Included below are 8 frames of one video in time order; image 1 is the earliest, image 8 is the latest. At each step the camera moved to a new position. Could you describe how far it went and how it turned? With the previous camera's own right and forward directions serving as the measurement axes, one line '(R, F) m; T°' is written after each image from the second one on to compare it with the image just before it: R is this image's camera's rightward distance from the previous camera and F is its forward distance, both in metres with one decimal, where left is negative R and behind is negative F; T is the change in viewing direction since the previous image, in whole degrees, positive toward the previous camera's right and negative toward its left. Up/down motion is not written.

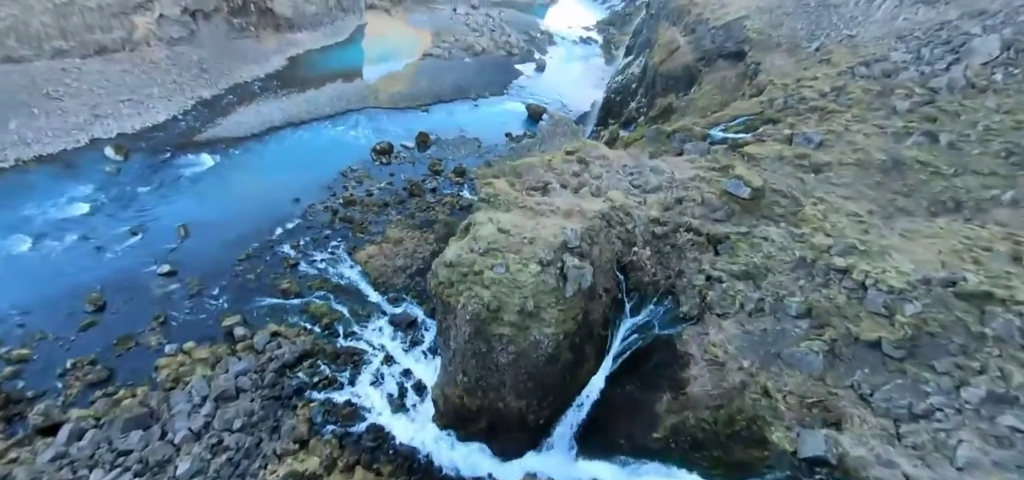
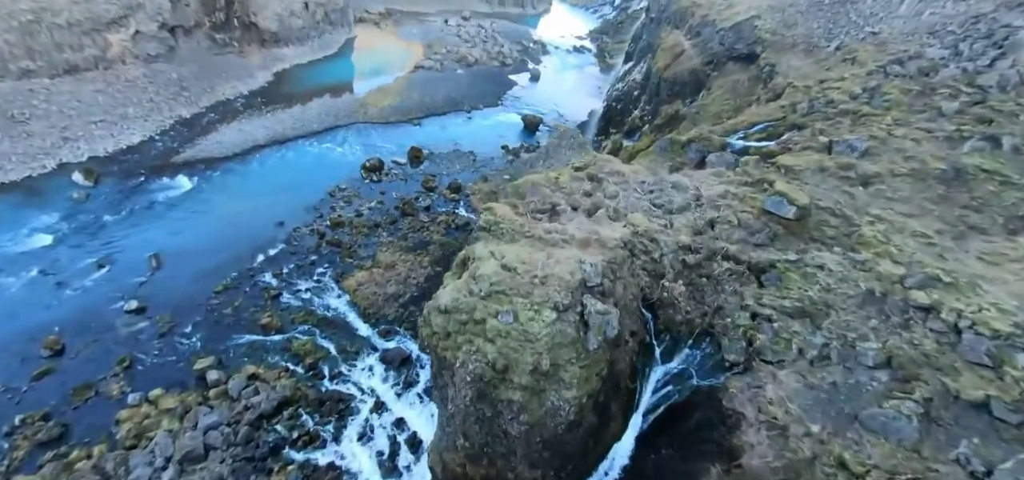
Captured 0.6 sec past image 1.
(-0.1, +1.2) m; 0°
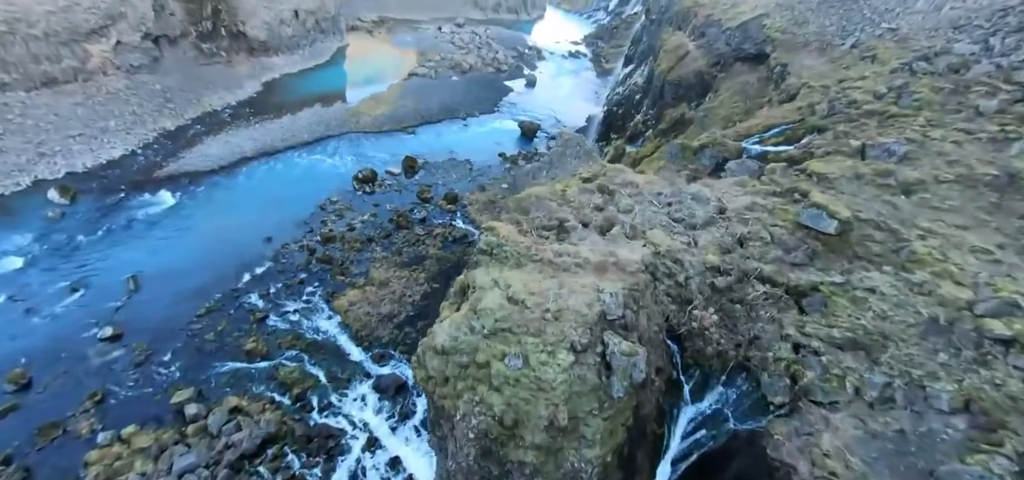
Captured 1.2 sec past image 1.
(-0.1, +0.8) m; 0°
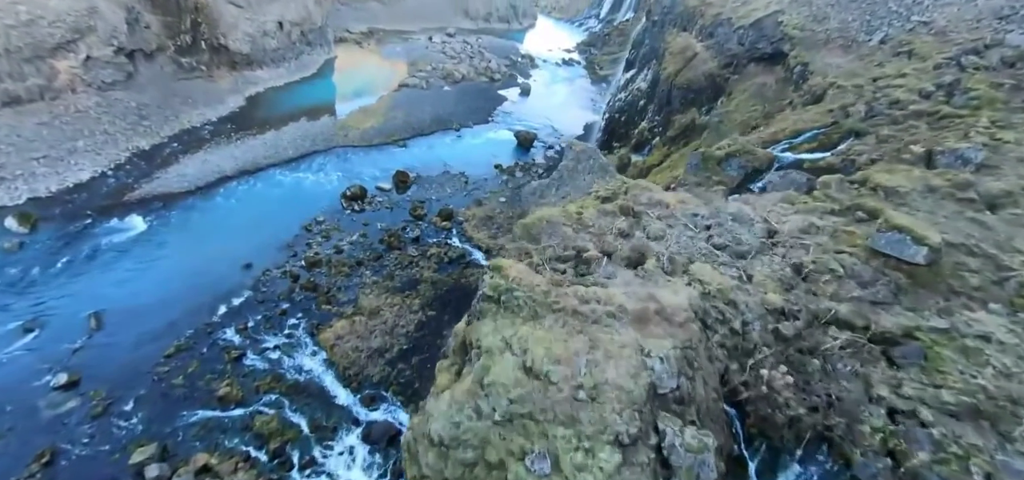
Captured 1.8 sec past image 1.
(-0.2, +1.2) m; +1°
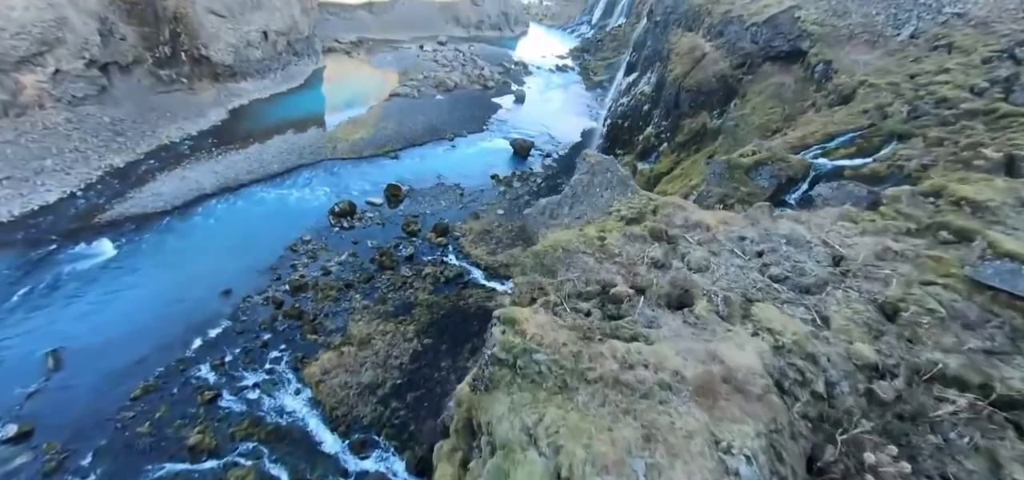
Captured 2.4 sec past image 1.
(-0.2, +1.0) m; +1°
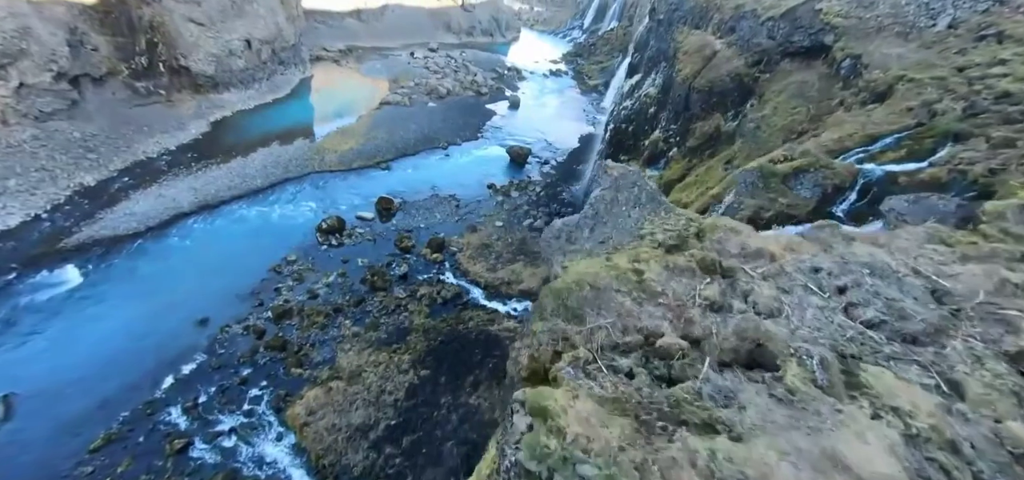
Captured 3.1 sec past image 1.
(-0.2, +1.0) m; +1°
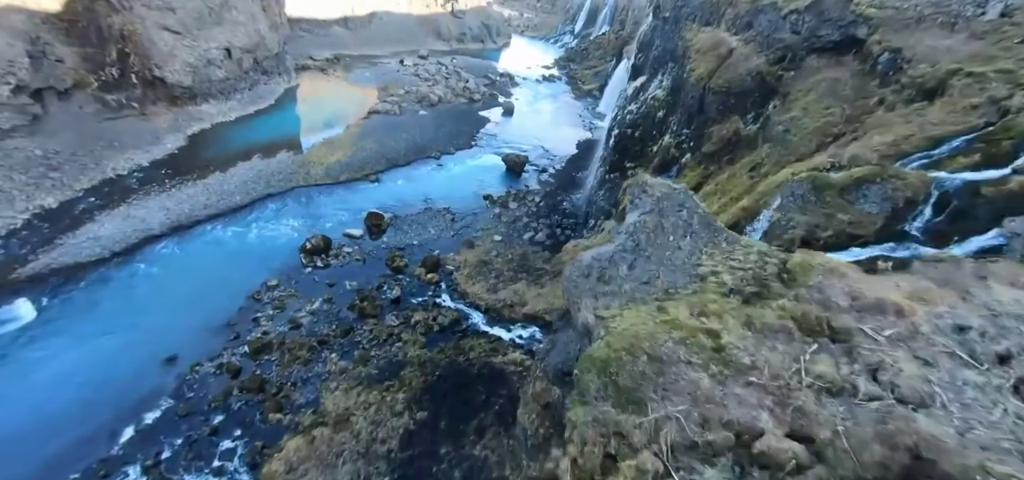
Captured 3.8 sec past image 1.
(-0.2, +1.2) m; +1°
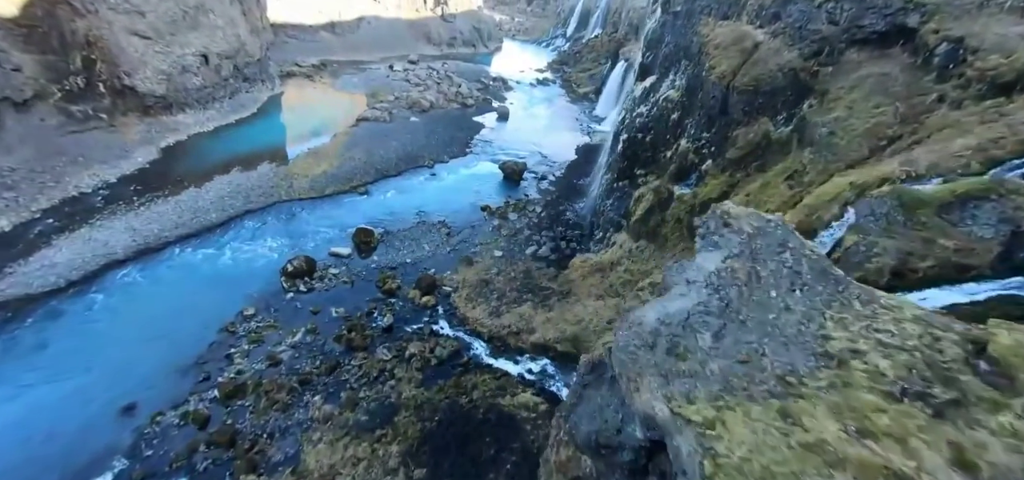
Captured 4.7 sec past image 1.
(-0.3, +1.3) m; +1°
